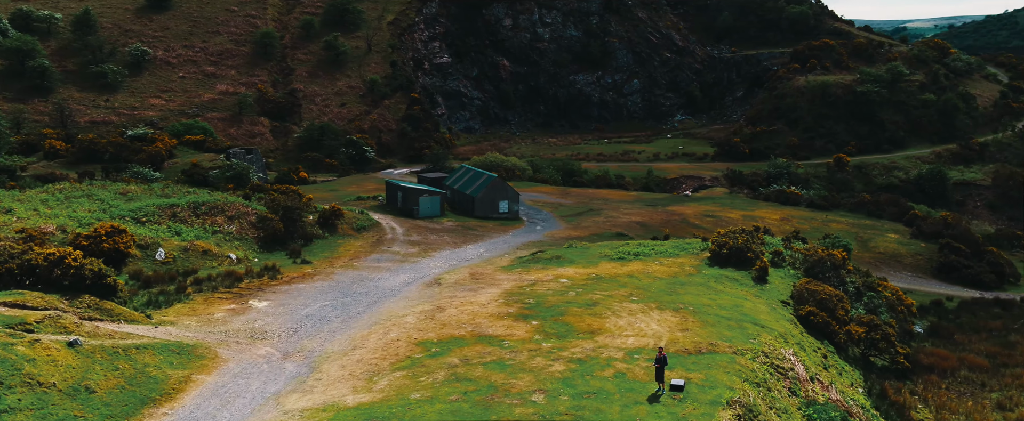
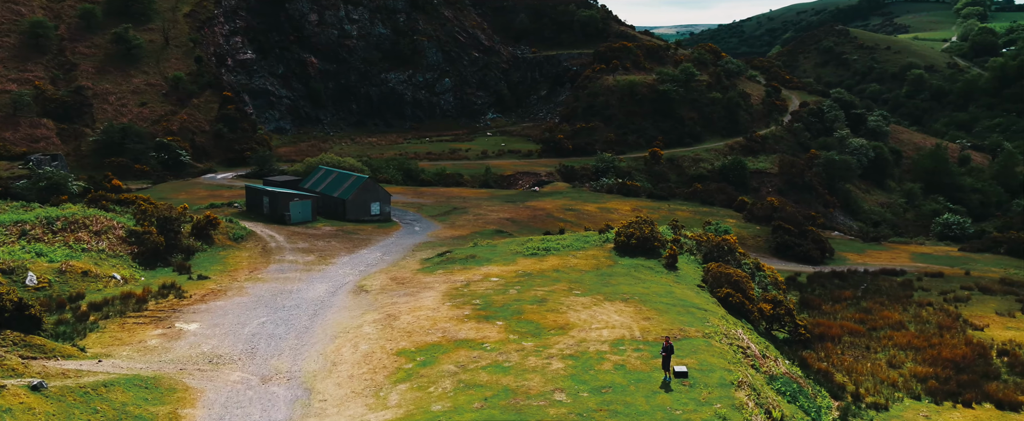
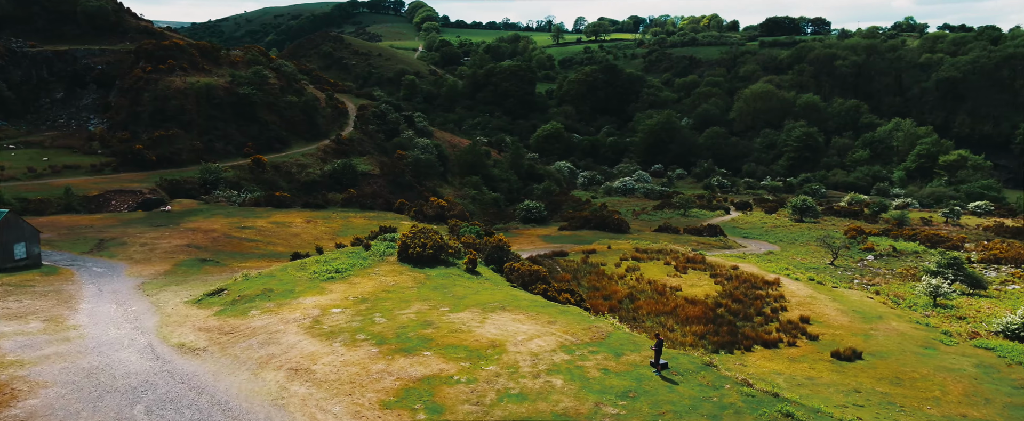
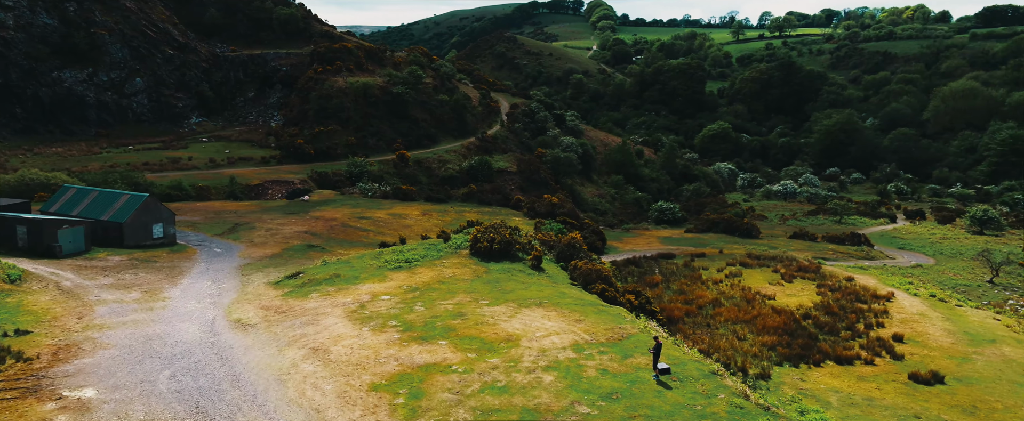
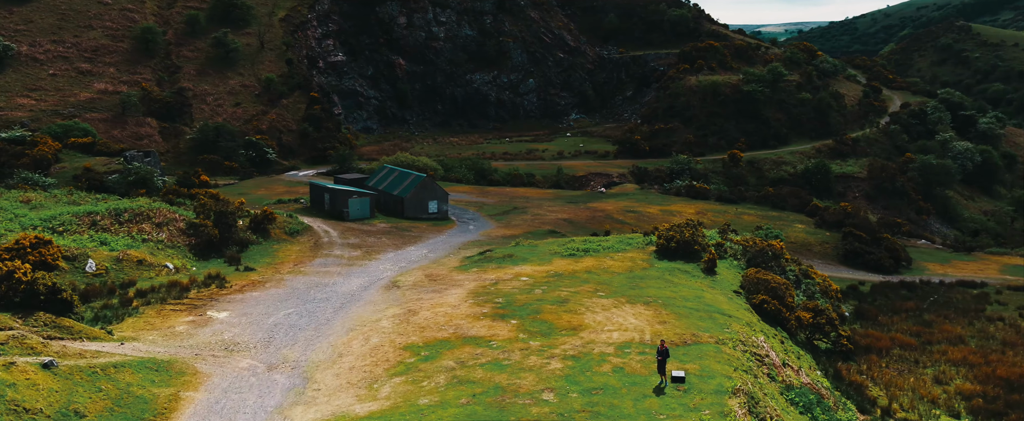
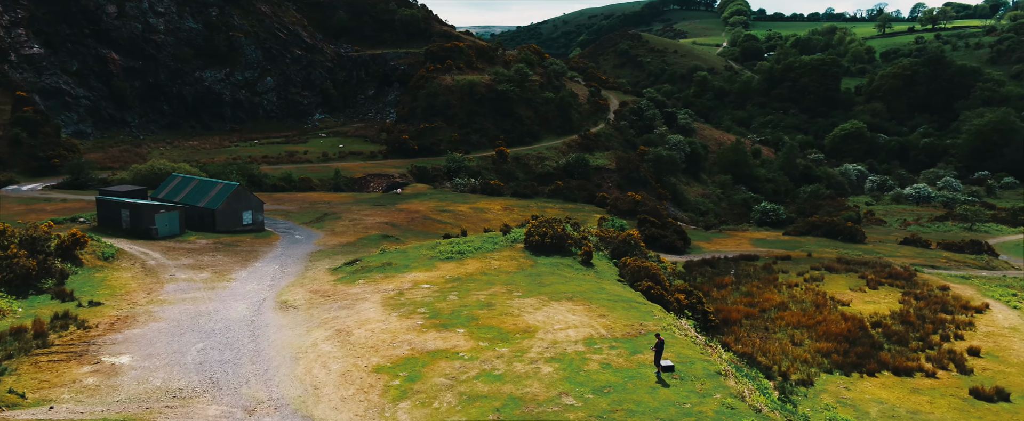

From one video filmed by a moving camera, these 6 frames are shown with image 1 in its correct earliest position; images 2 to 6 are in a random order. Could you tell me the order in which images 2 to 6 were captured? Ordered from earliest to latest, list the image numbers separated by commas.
5, 2, 6, 4, 3
